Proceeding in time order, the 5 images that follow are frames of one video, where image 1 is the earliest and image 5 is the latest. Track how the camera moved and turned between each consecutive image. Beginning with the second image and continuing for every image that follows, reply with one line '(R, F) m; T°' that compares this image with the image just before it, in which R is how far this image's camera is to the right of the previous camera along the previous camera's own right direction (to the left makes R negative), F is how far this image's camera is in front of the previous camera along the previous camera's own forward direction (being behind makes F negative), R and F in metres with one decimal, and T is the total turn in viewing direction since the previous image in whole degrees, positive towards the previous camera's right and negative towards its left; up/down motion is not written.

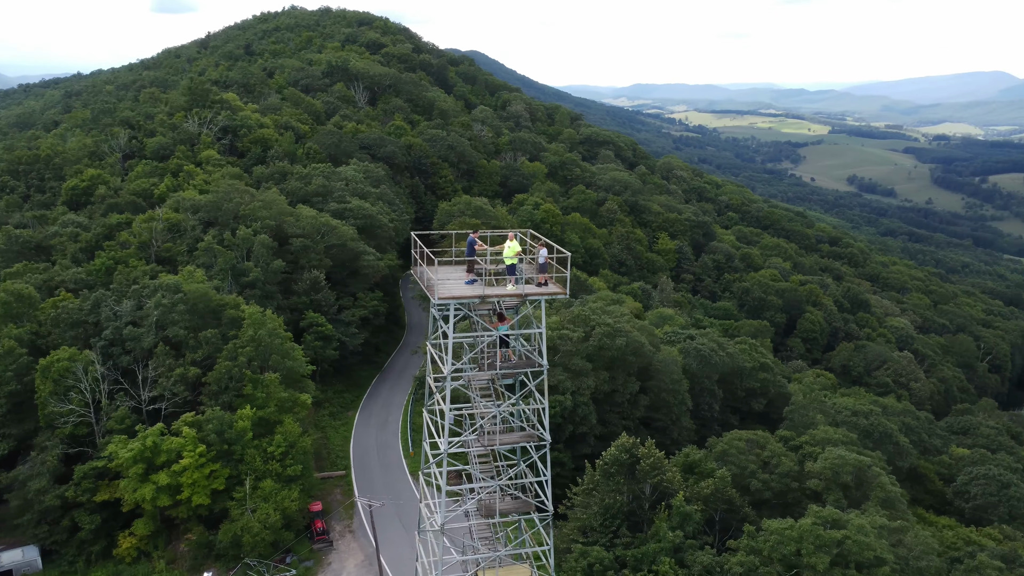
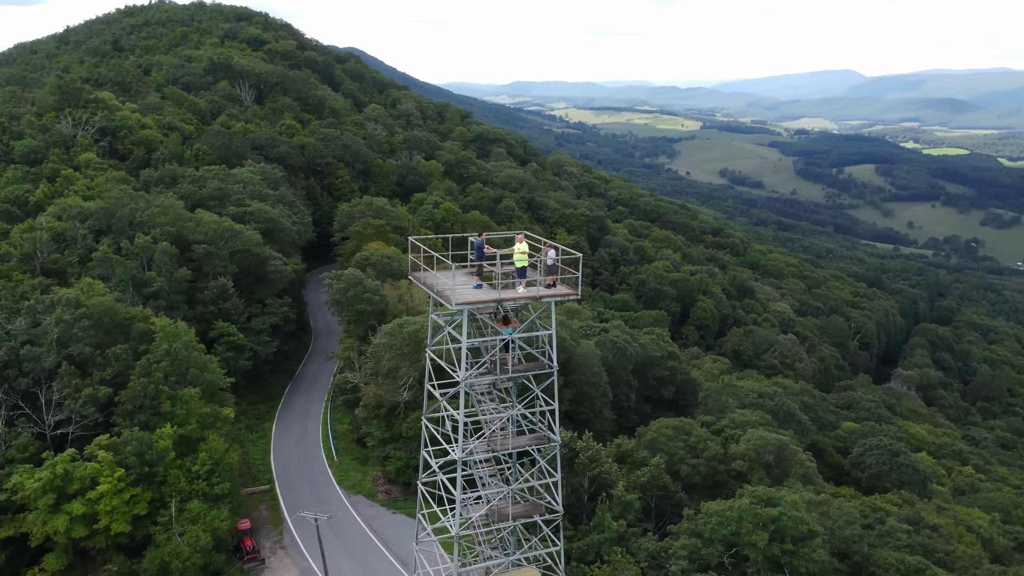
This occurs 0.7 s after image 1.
(-0.9, +0.1) m; +8°
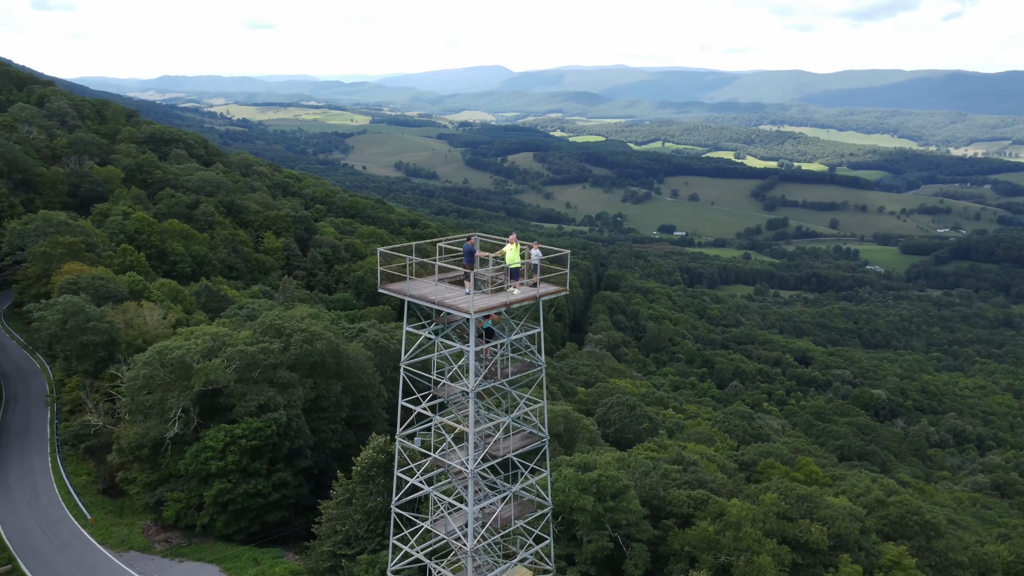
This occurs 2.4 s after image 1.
(-2.1, +0.5) m; +22°
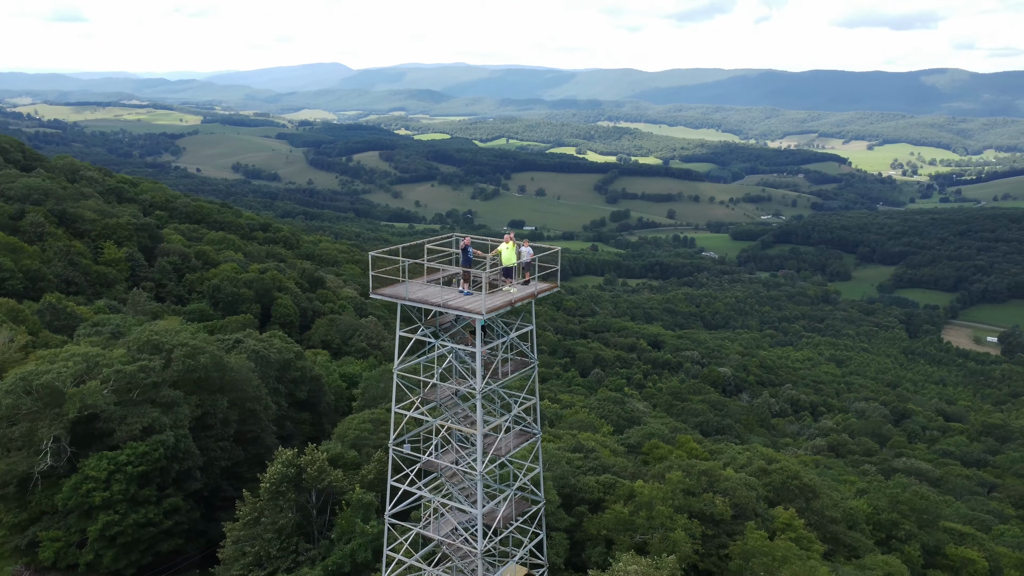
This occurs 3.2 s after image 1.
(-1.0, +0.1) m; +11°
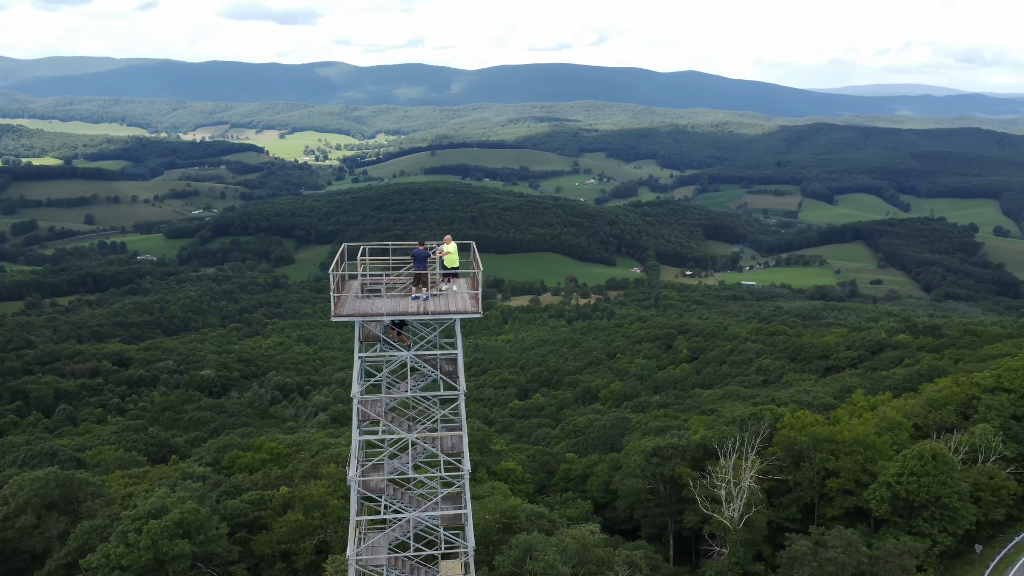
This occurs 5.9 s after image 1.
(-3.3, +0.9) m; +39°
